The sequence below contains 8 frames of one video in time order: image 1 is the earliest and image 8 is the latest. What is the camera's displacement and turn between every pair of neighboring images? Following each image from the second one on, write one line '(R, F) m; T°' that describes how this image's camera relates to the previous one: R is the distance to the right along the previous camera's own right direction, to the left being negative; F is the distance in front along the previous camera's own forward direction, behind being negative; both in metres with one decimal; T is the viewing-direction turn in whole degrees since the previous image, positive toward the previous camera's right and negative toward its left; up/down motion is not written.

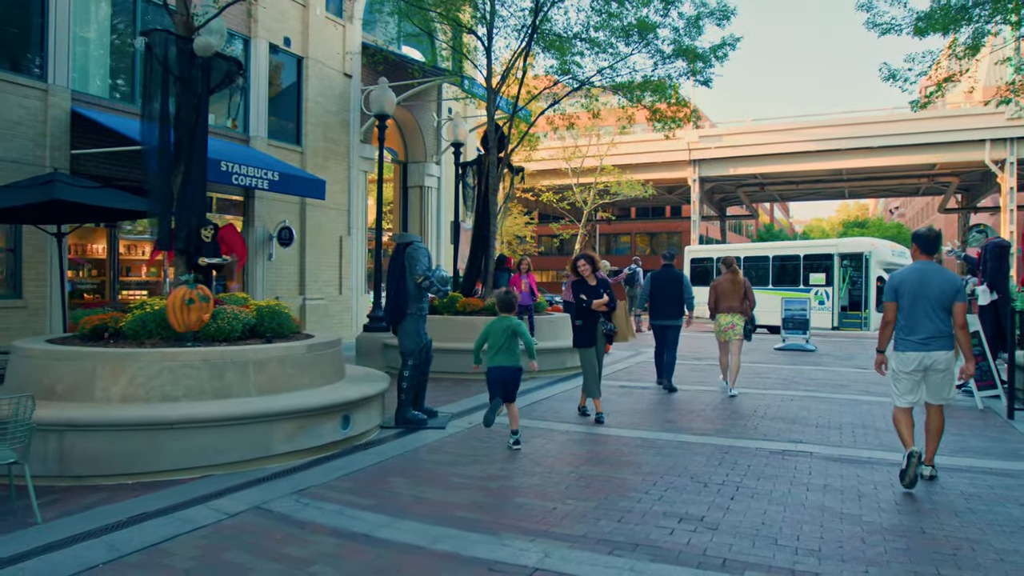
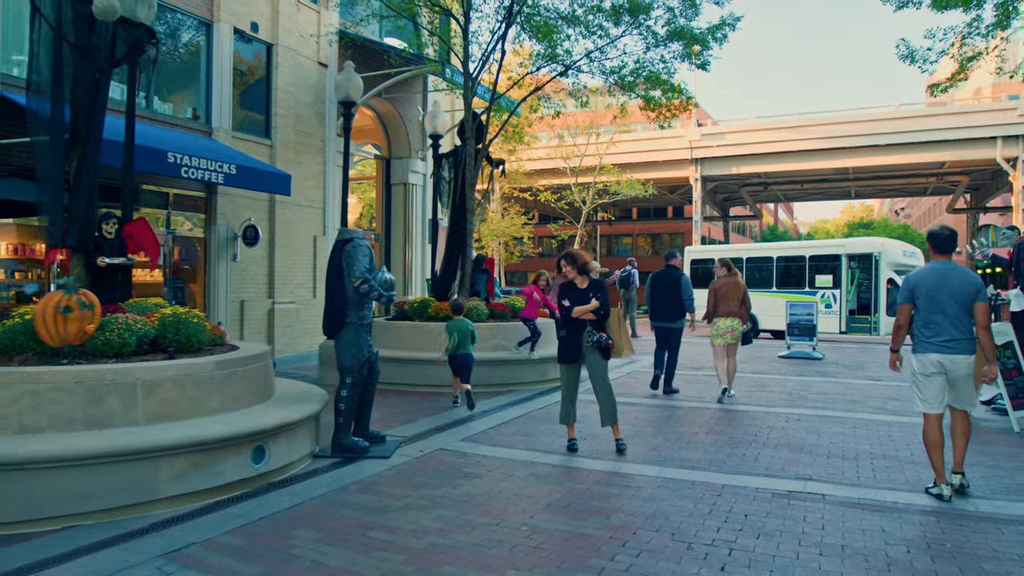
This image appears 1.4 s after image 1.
(+0.4, +1.1) m; 0°
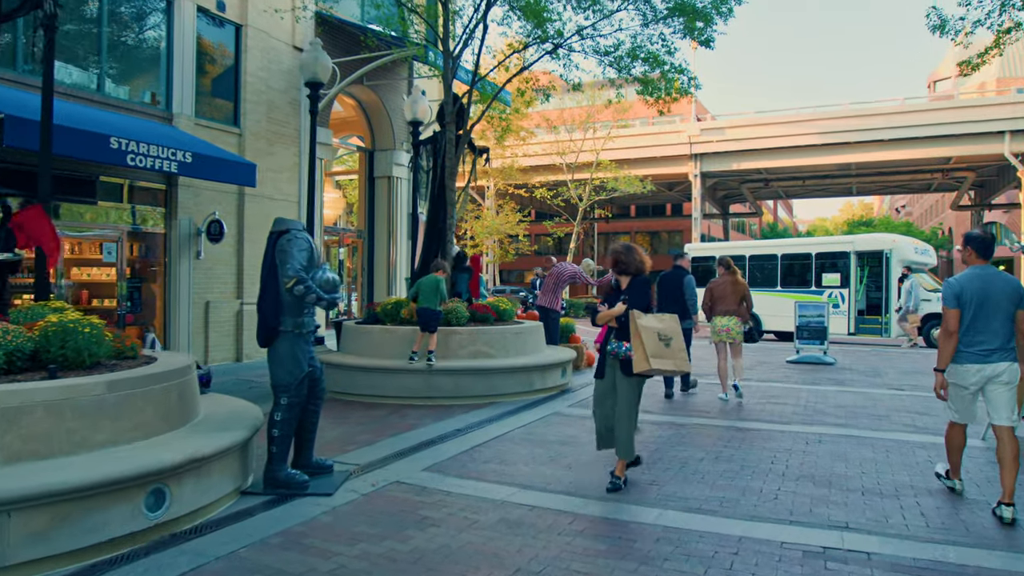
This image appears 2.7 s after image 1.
(+0.2, +1.1) m; 0°
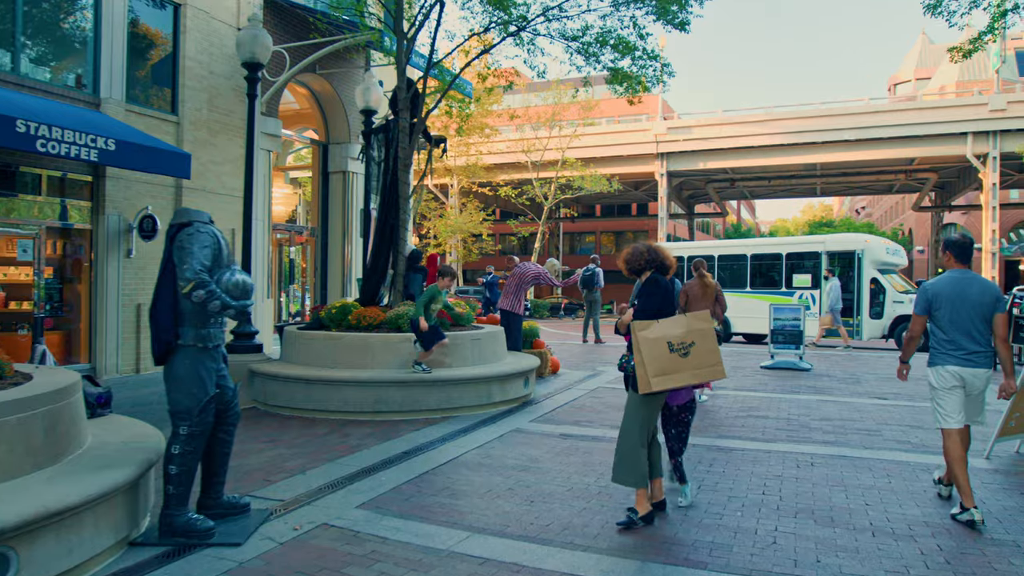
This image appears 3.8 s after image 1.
(+0.1, +0.8) m; +3°
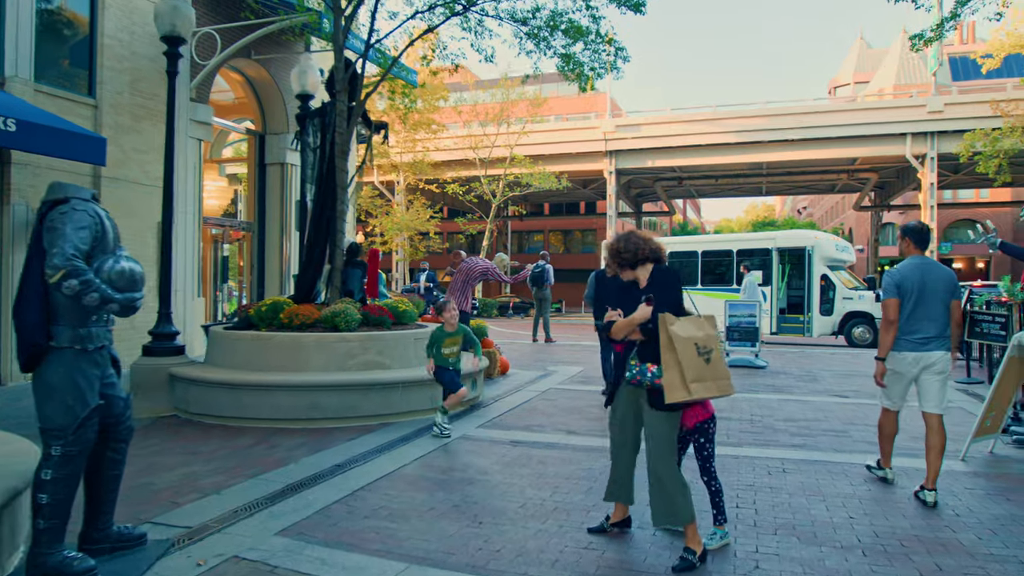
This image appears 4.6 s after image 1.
(0.0, +0.6) m; +4°
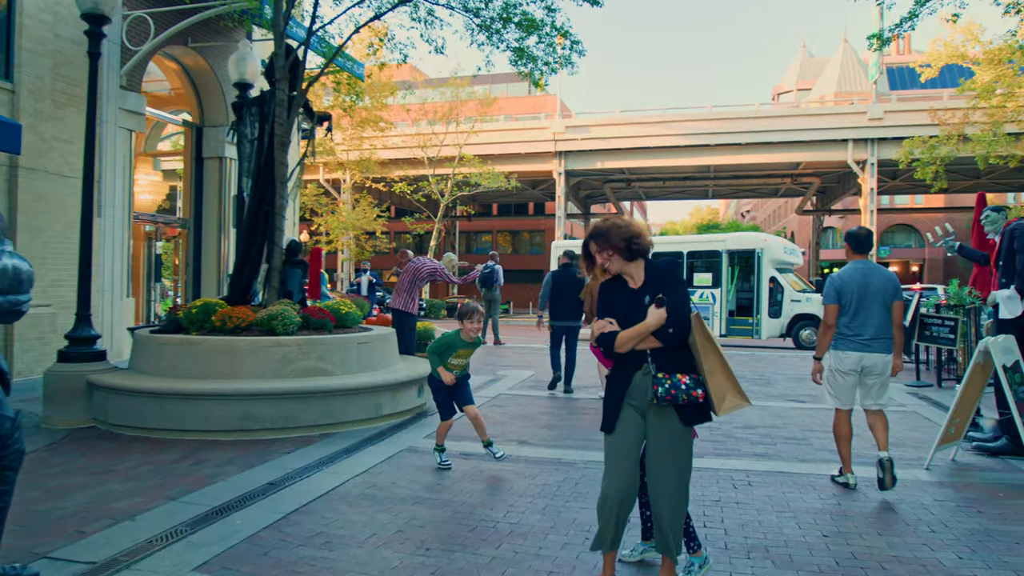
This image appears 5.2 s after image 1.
(0.0, +0.4) m; +4°
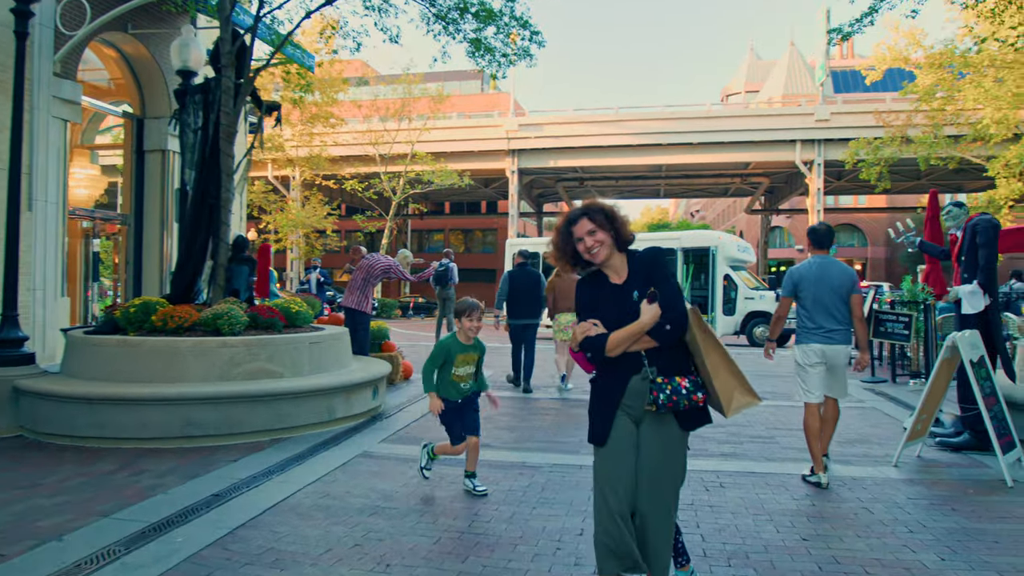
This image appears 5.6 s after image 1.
(-0.1, +0.3) m; +4°
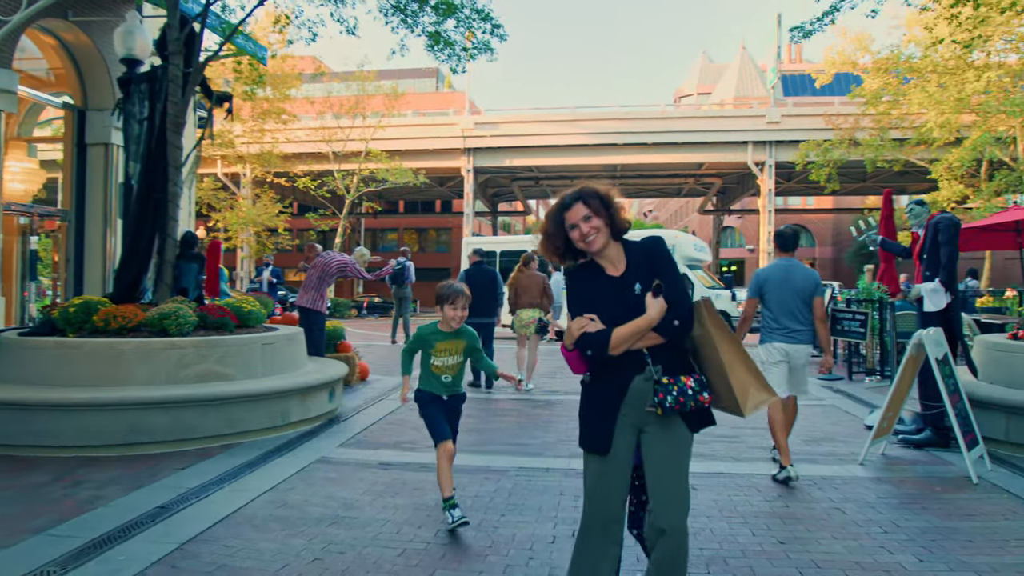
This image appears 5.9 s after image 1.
(-0.1, +0.2) m; +3°
